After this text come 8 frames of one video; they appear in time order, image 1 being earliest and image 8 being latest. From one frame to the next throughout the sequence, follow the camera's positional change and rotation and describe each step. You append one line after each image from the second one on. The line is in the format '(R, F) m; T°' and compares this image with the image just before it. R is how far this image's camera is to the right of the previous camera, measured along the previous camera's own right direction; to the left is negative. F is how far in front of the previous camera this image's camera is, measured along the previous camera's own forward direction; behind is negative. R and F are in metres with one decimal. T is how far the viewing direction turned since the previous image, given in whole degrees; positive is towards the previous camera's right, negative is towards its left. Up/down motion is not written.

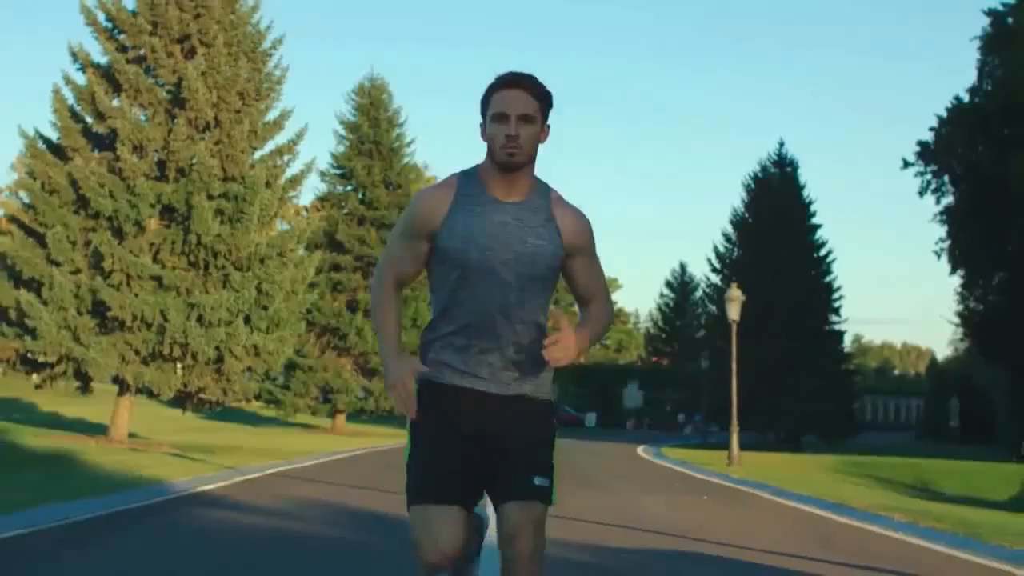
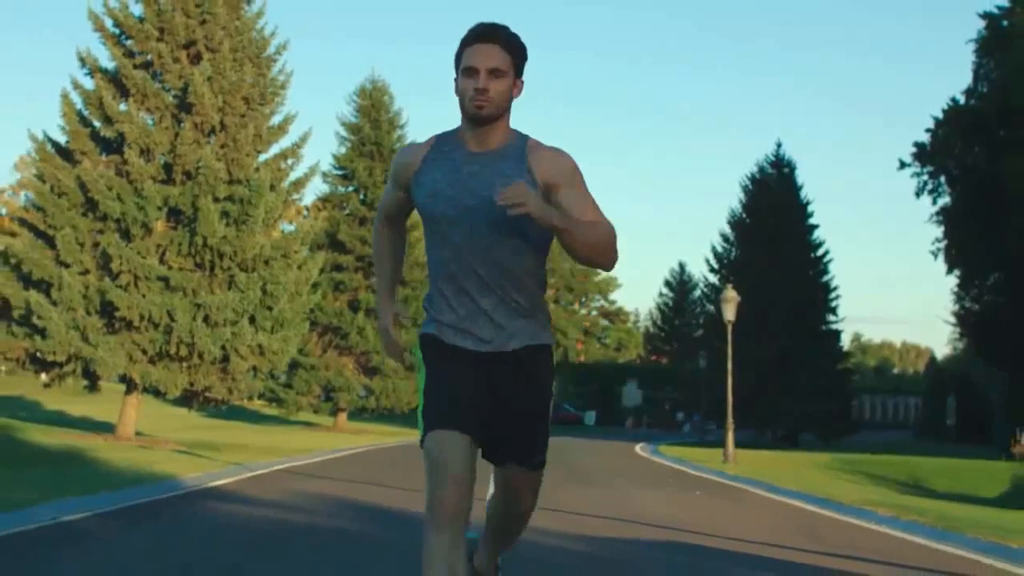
(0.0, -0.6) m; 0°
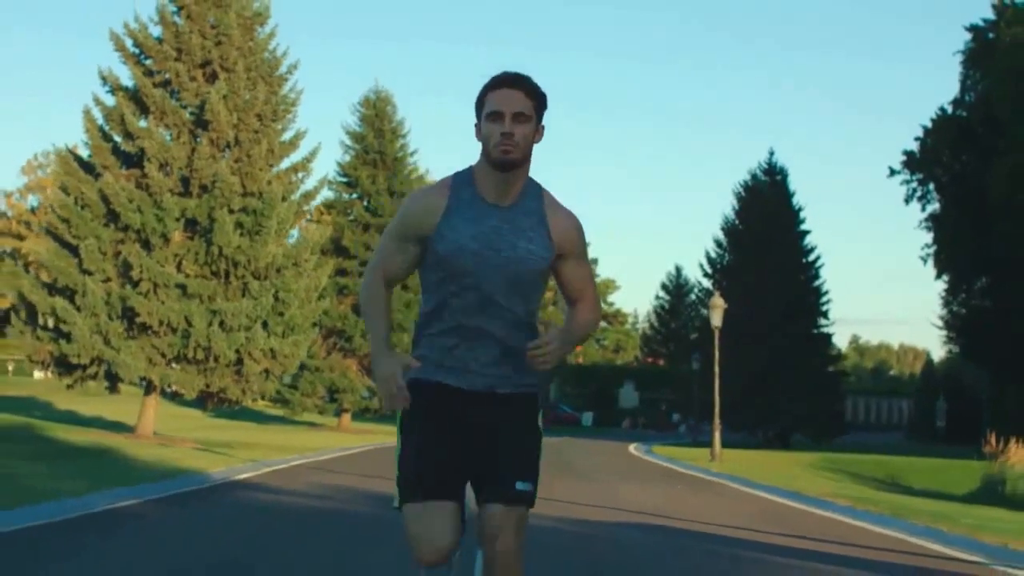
(0.0, -1.8) m; 0°
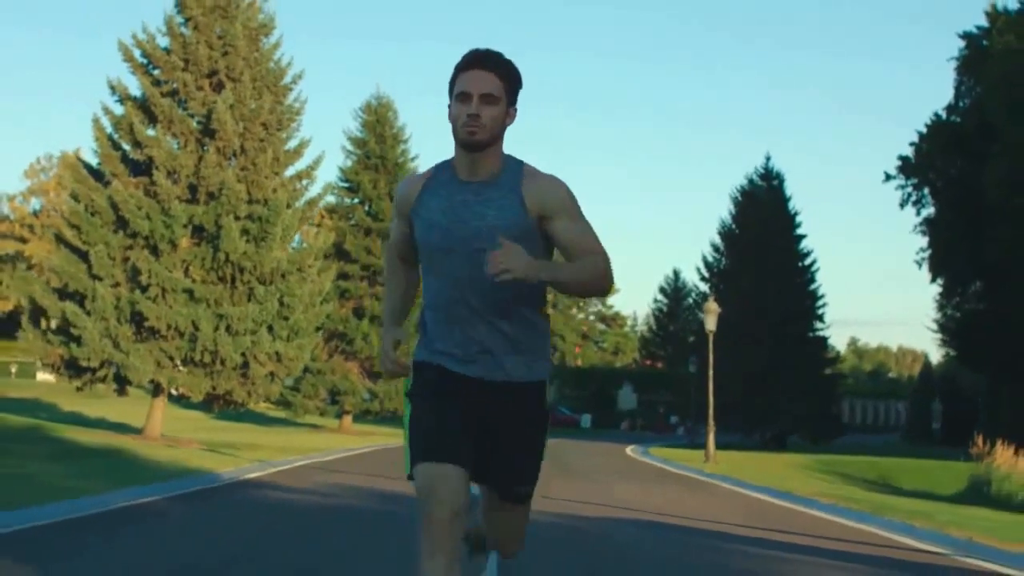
(0.0, -0.8) m; 0°
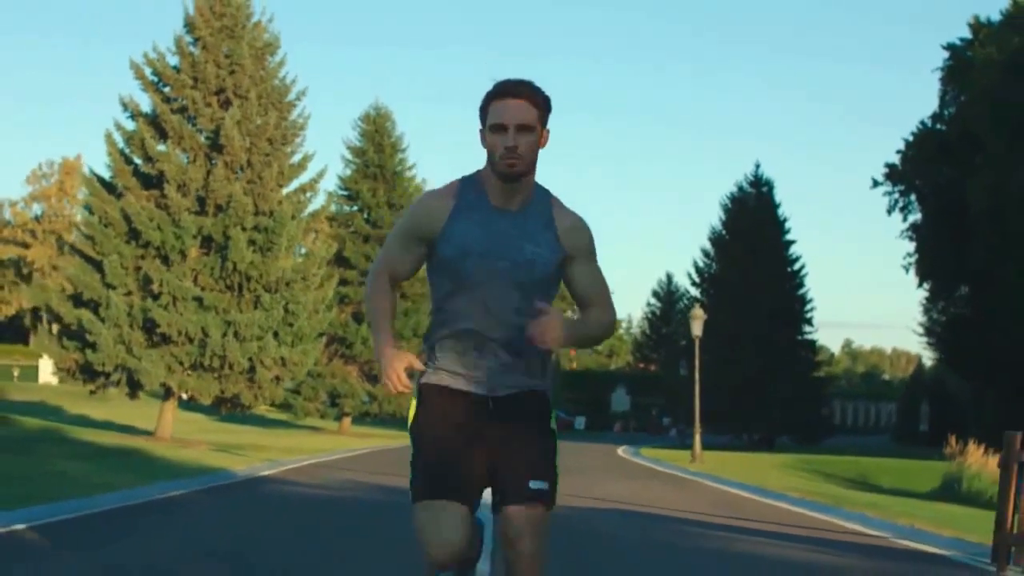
(0.0, -1.6) m; 0°
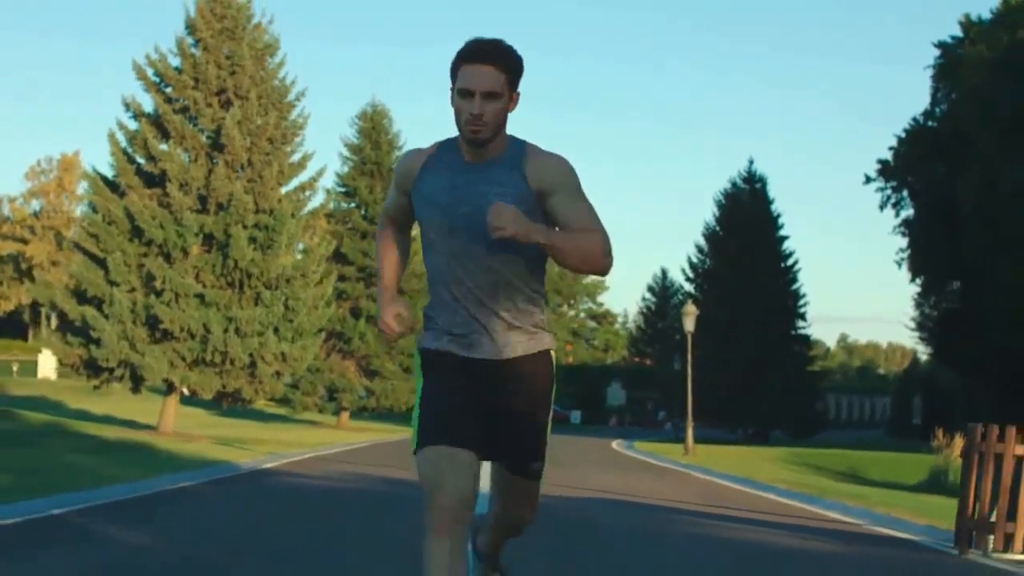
(0.0, -0.7) m; 0°
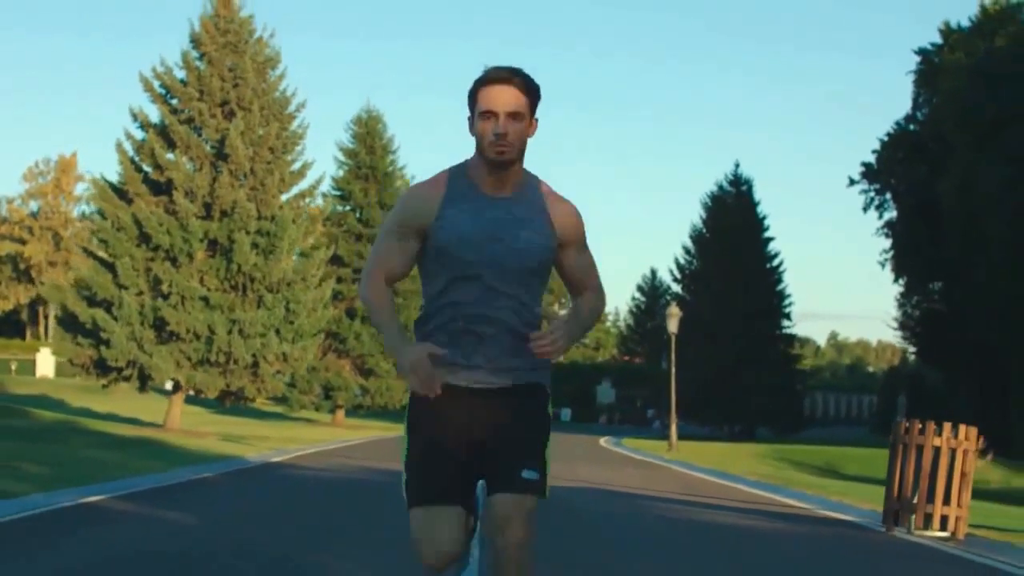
(0.0, -1.7) m; 0°
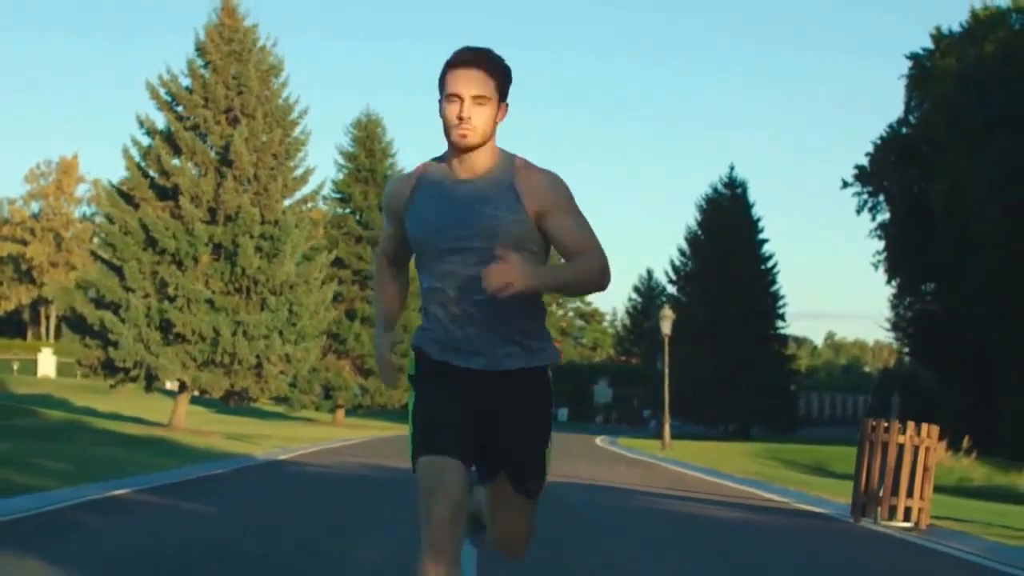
(0.0, -1.0) m; 0°
